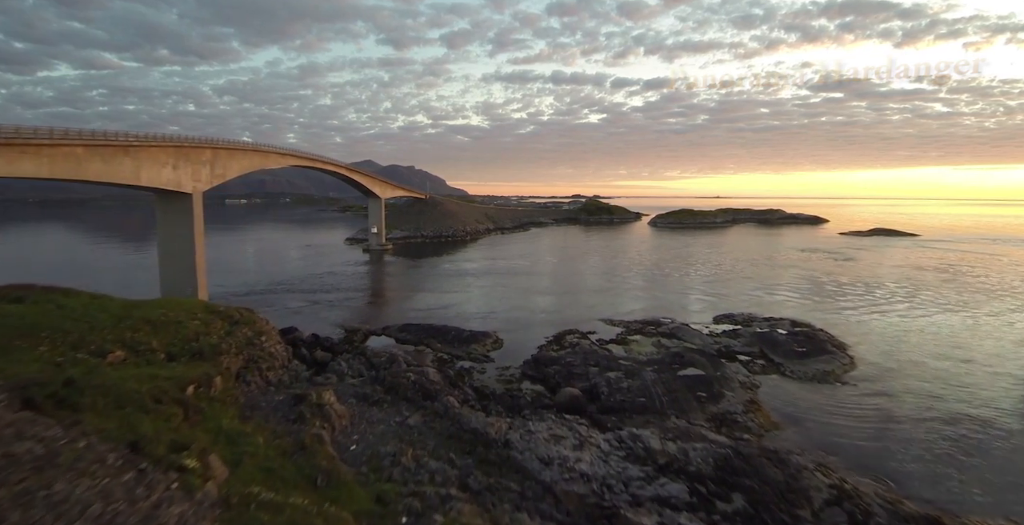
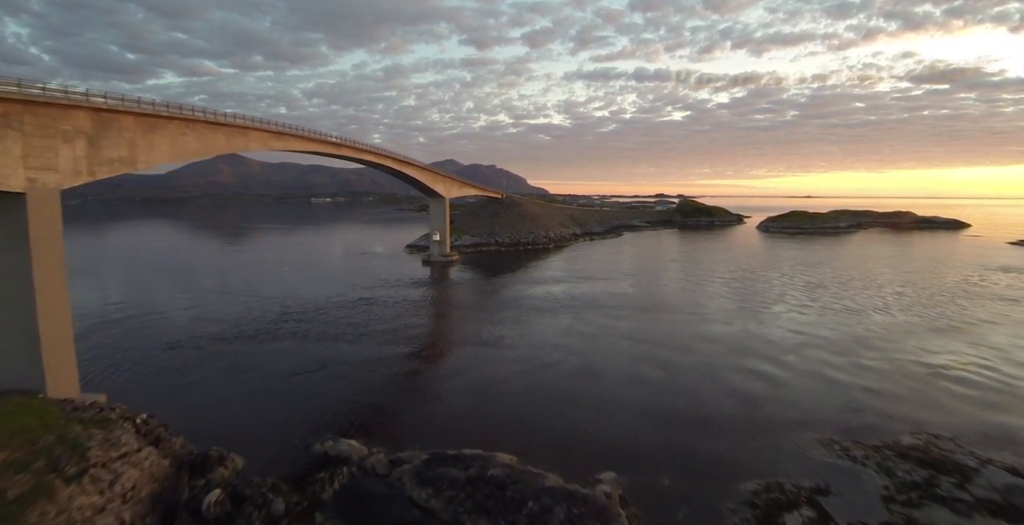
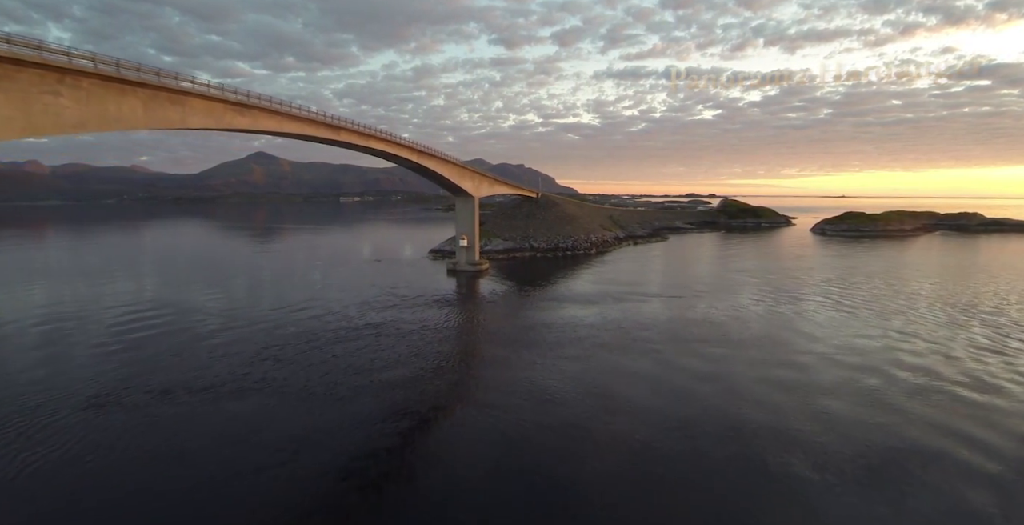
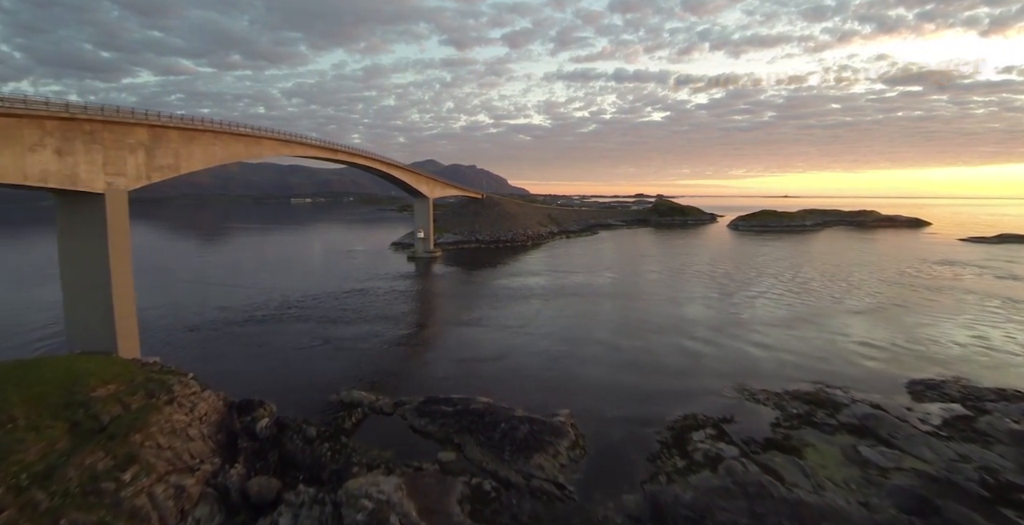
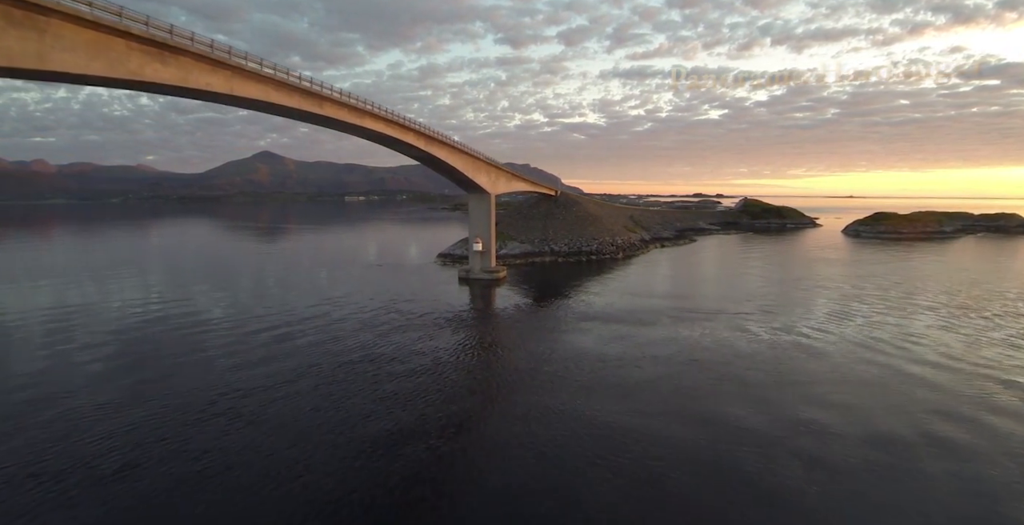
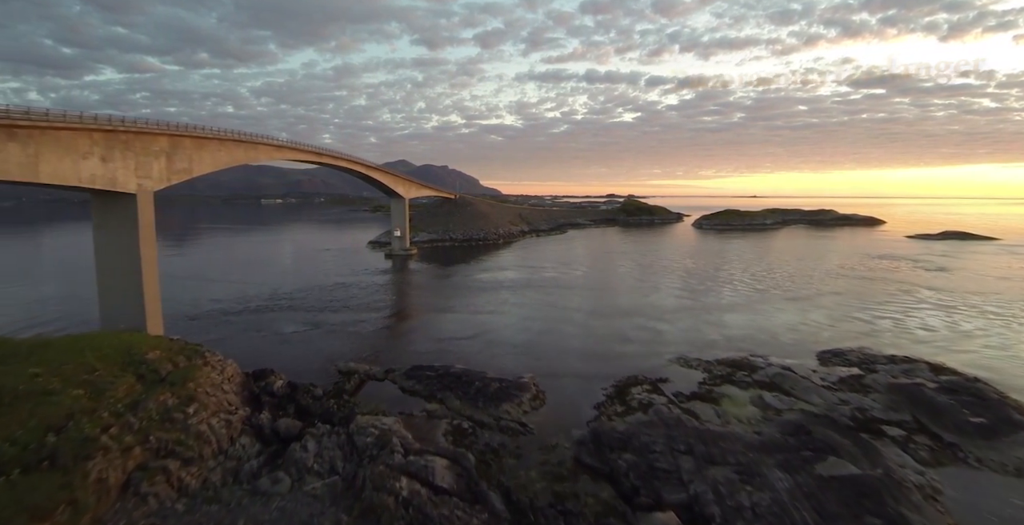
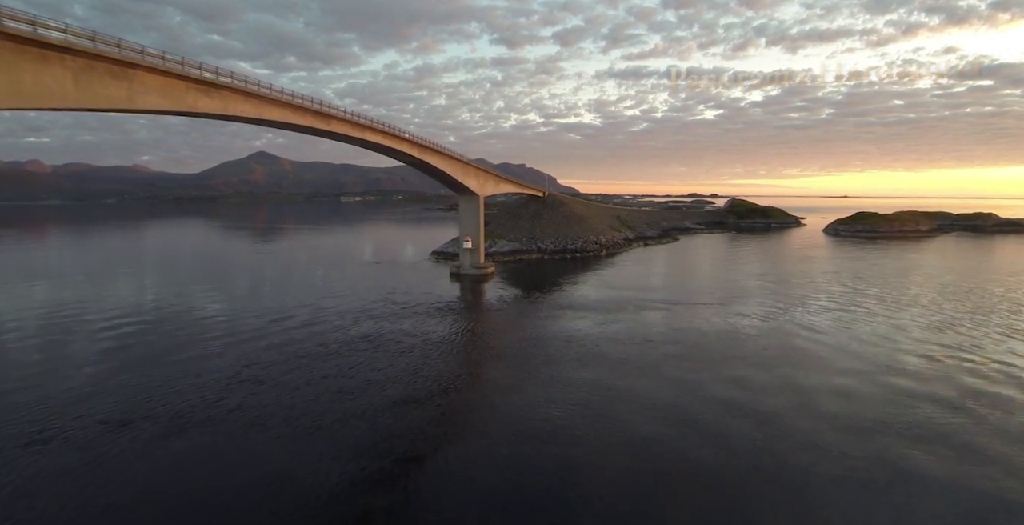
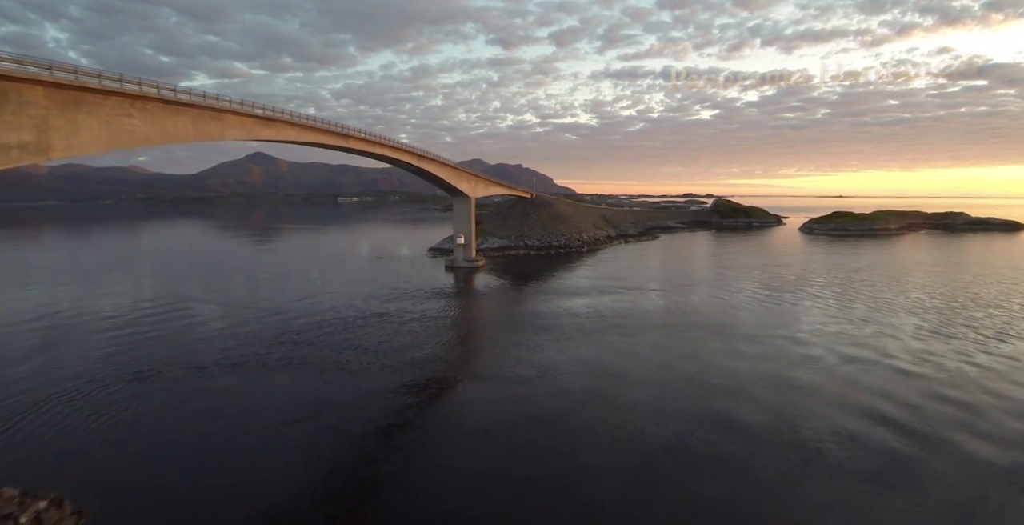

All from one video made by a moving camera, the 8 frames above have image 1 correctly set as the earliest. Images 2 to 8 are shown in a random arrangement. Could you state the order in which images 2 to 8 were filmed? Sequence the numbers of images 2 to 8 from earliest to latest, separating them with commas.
6, 4, 2, 8, 3, 7, 5
